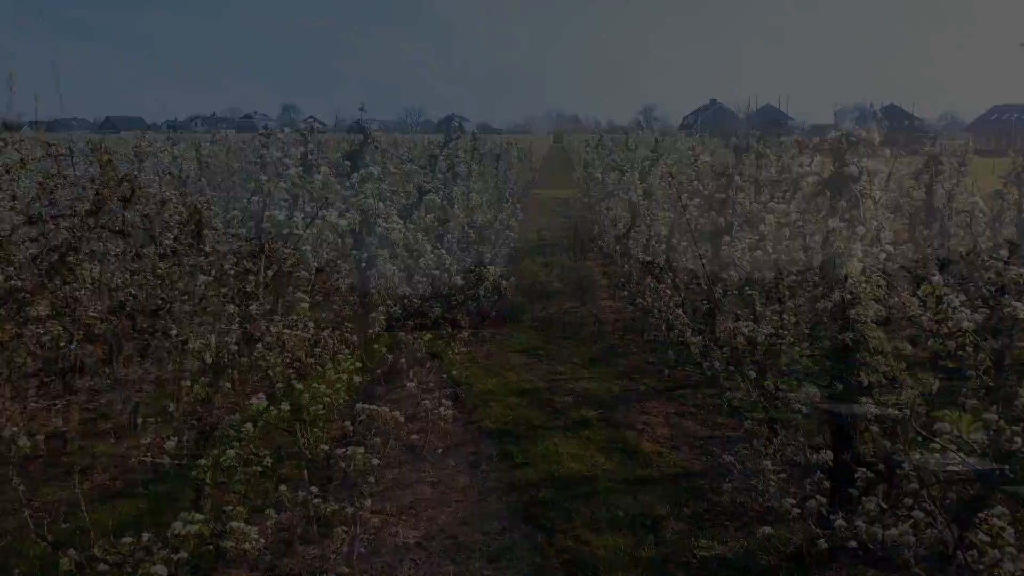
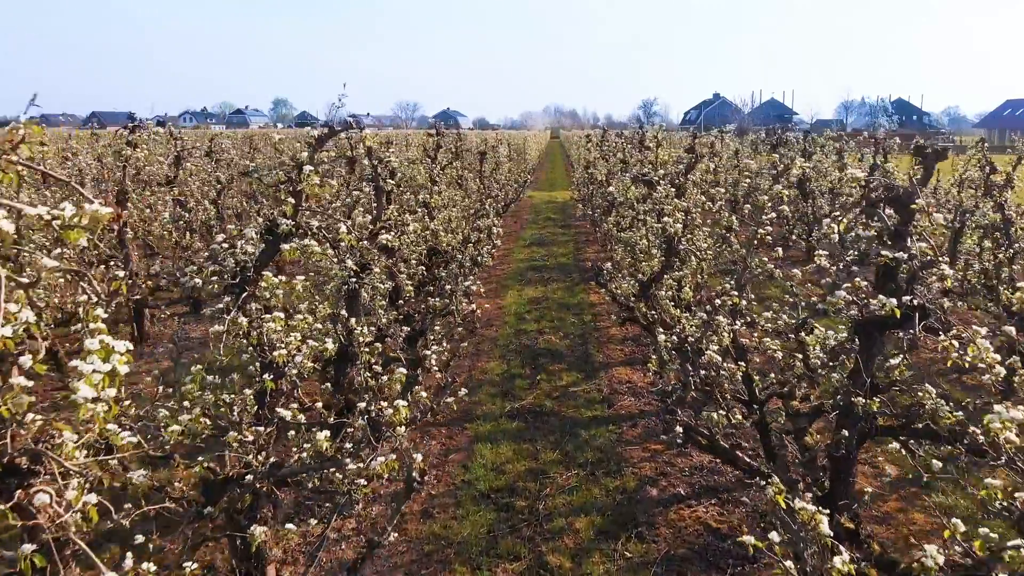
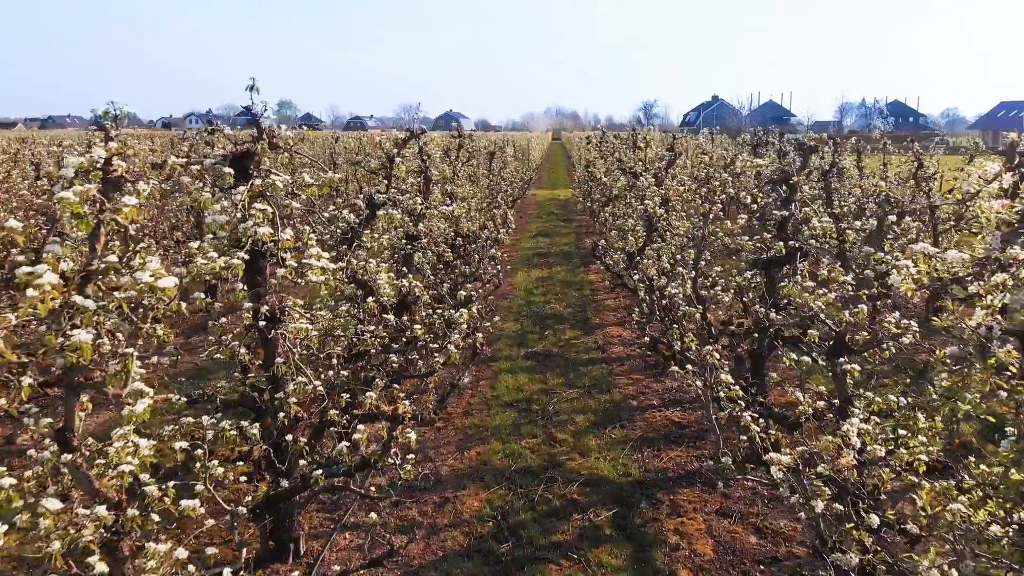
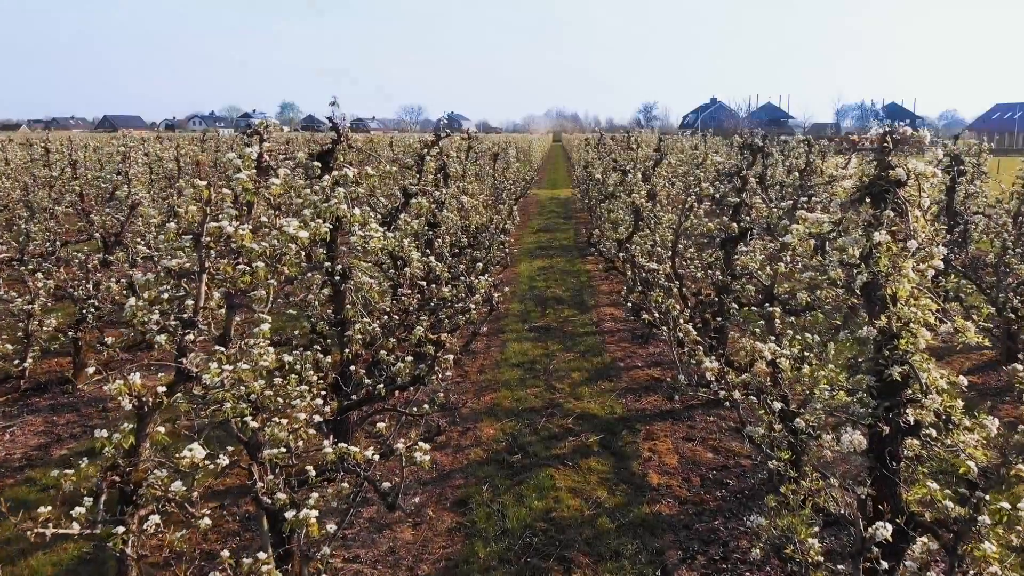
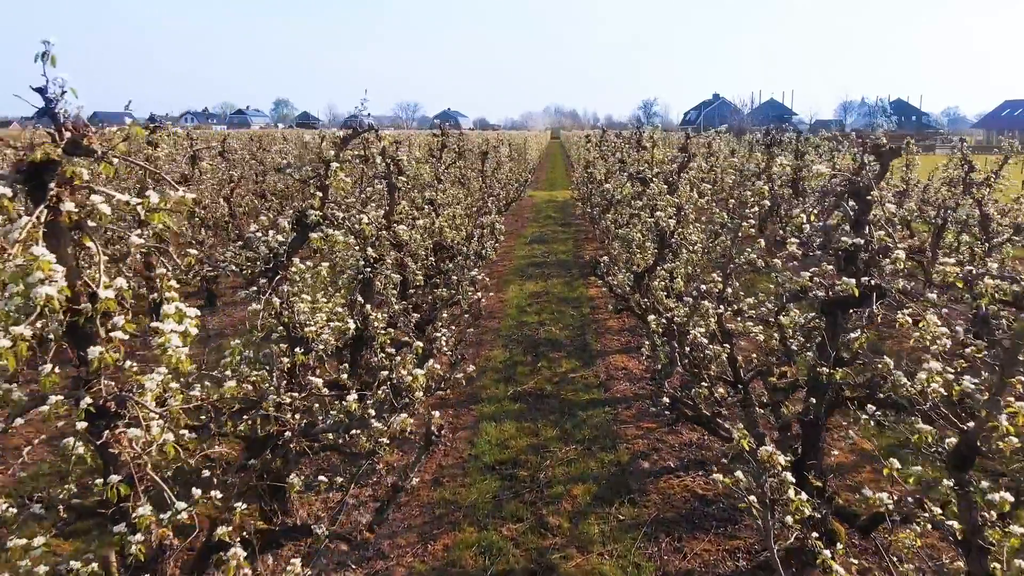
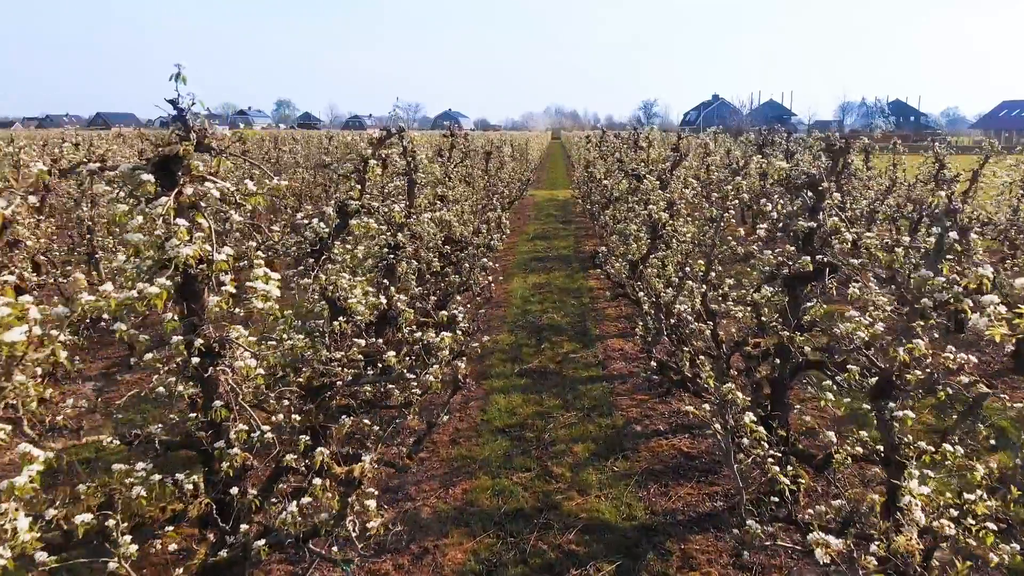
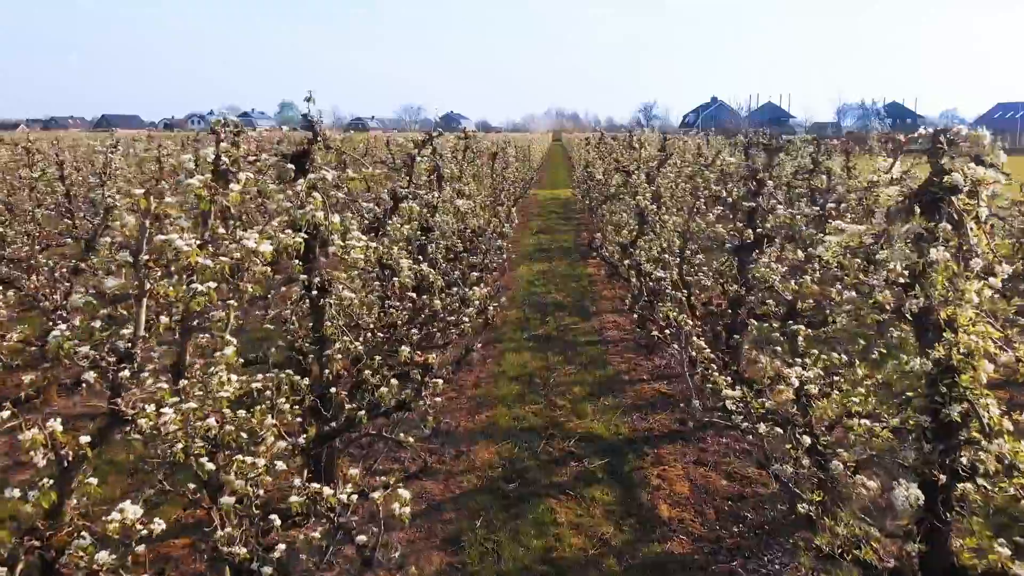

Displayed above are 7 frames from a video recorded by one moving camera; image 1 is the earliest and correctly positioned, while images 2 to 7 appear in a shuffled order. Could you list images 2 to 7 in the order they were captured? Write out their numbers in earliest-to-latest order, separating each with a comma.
4, 7, 3, 6, 5, 2
